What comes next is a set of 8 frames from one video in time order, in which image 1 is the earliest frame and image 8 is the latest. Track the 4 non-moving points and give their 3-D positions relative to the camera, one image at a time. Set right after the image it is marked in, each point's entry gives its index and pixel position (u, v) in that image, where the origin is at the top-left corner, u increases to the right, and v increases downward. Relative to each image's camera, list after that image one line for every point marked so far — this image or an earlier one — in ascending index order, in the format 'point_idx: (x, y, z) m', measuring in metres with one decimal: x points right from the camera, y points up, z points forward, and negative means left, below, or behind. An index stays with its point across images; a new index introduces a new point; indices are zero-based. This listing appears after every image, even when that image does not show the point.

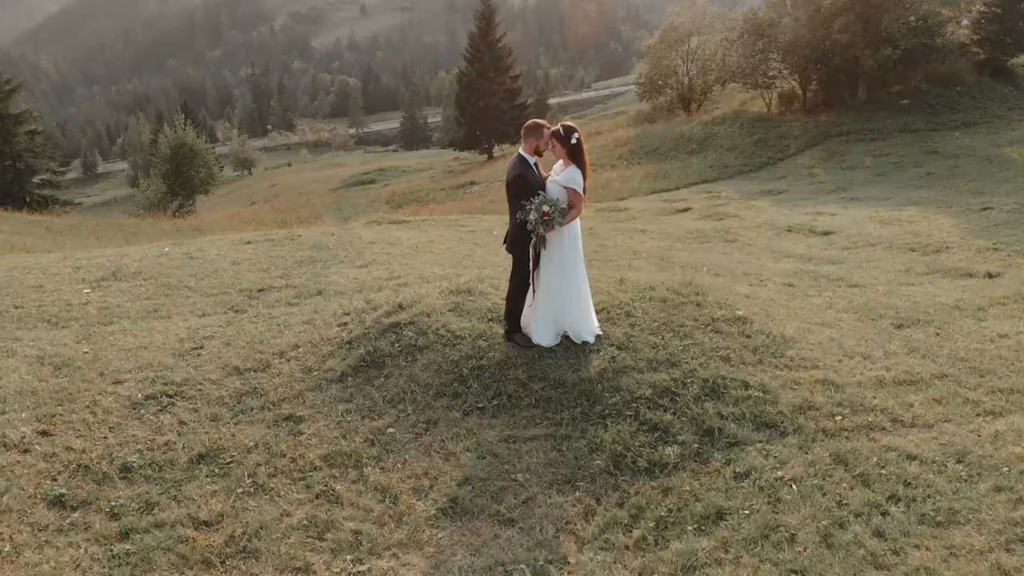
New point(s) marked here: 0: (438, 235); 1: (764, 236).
0: (-1.1, +0.8, +12.9) m
1: (+3.7, +0.8, +12.7) m
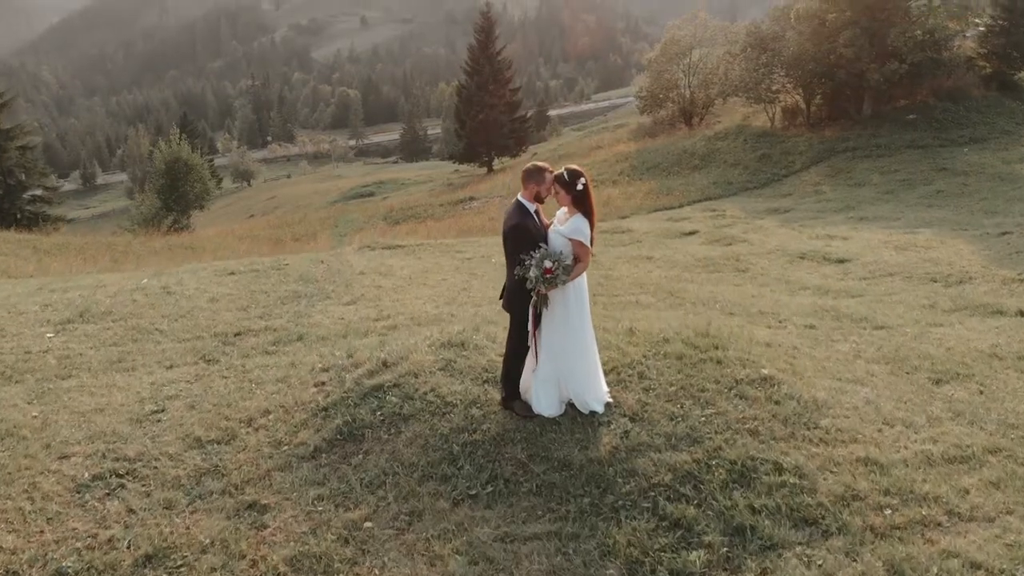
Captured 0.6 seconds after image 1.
0: (-1.1, +0.4, +12.2) m
1: (+3.7, +0.3, +12.1) m
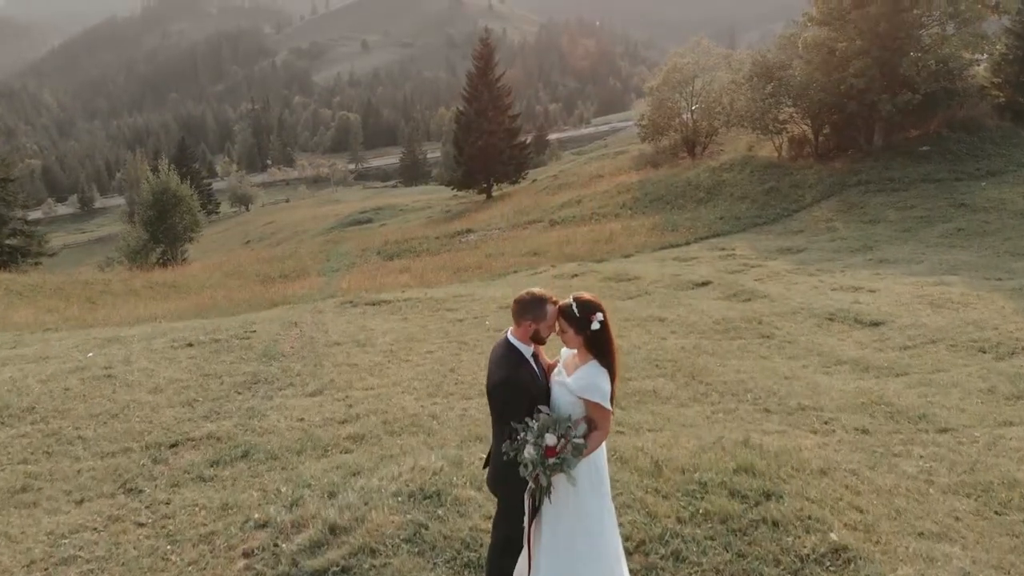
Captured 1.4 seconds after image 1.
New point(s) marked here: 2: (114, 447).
0: (-1.2, -0.5, +11.0) m
1: (+3.6, -0.5, +10.8) m
2: (-2.9, -1.1, +6.3) m
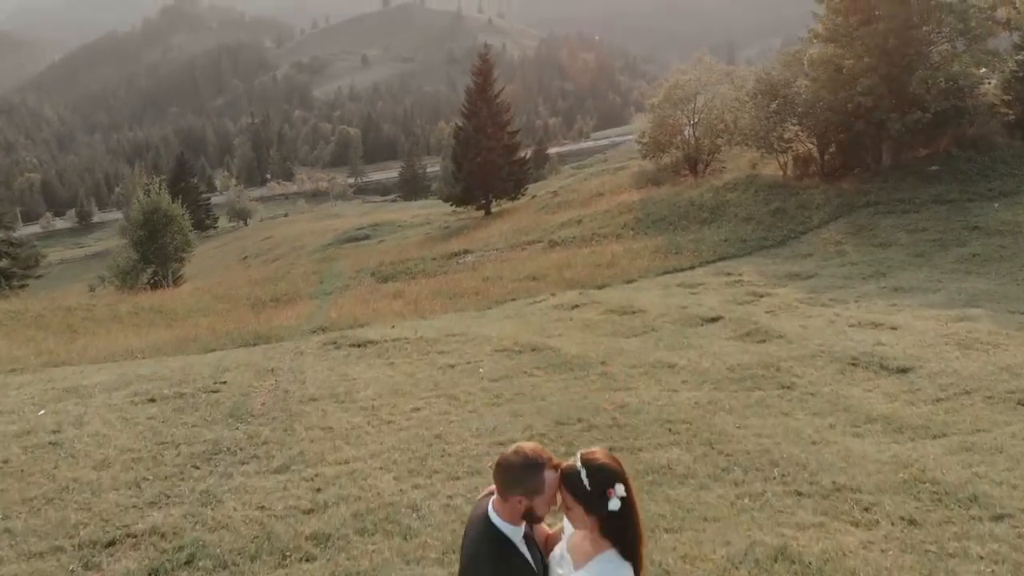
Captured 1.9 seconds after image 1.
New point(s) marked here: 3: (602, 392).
0: (-1.2, -1.0, +10.1) m
1: (+3.6, -1.0, +9.9) m
2: (-2.9, -1.6, +5.4) m
3: (+0.9, -1.1, +8.9) m
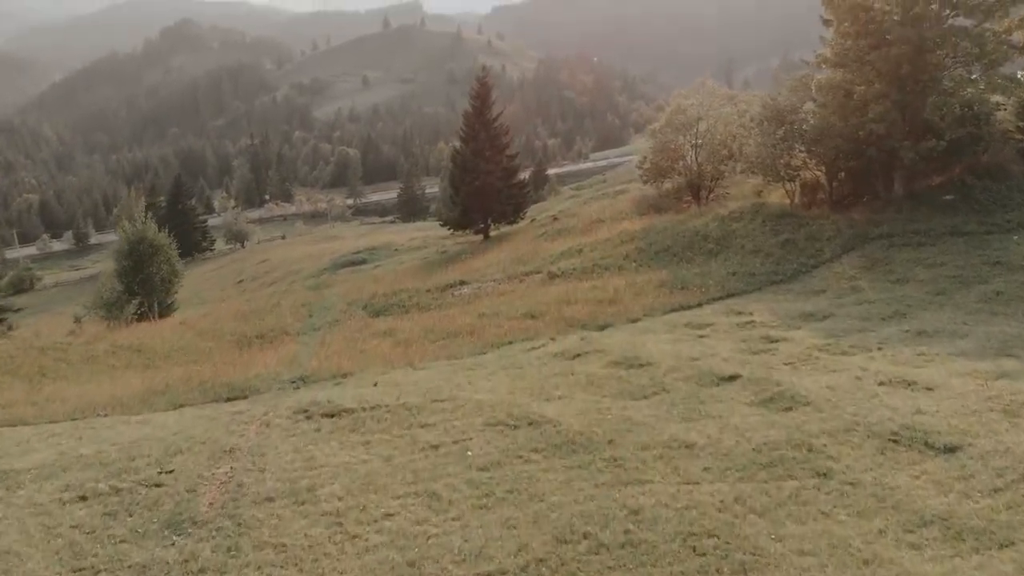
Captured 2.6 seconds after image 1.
0: (-1.3, -1.7, +8.8) m
1: (+3.5, -1.7, +8.7) m
2: (-3.0, -2.2, +4.1) m
3: (+0.9, -1.8, +7.7) m
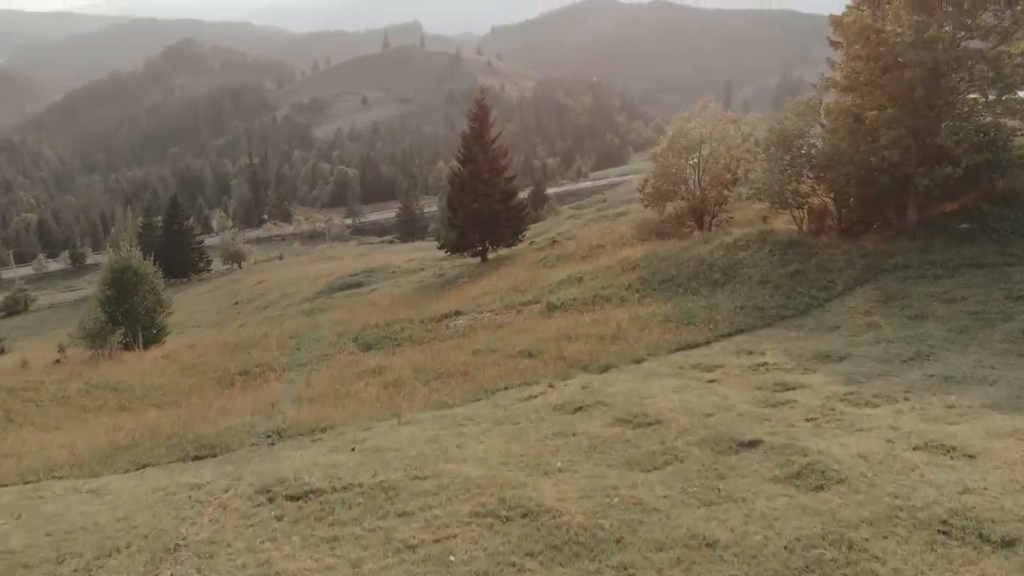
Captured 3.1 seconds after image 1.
0: (-1.4, -2.3, +7.5) m
1: (+3.5, -2.4, +7.4) m
2: (-3.1, -2.7, +2.8) m
3: (+0.8, -2.4, +6.4) m
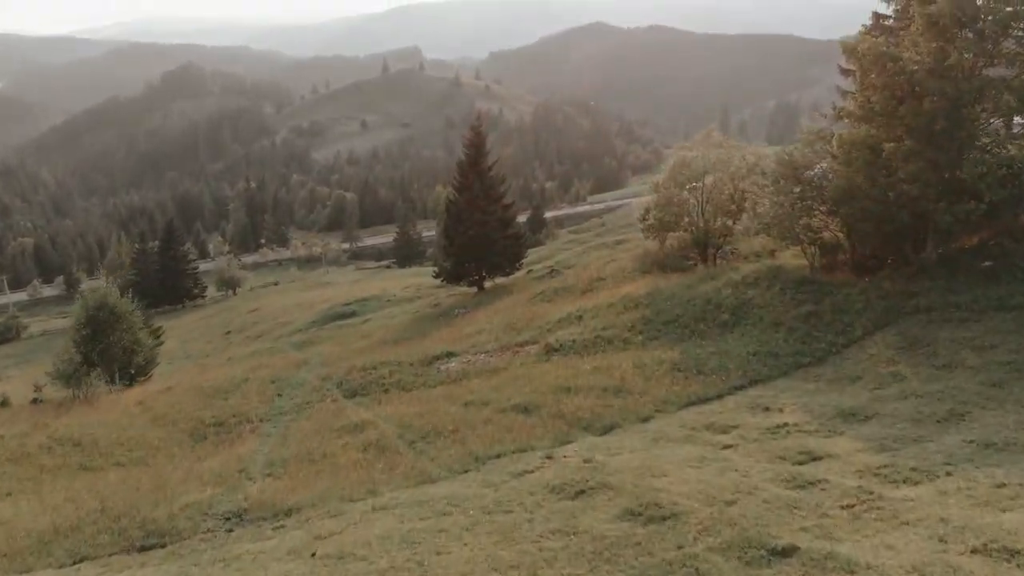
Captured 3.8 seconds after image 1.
0: (-1.5, -3.1, +5.8) m
1: (+3.3, -3.1, +5.7) m
2: (-3.2, -3.4, +1.1) m
3: (+0.7, -3.1, +4.7) m
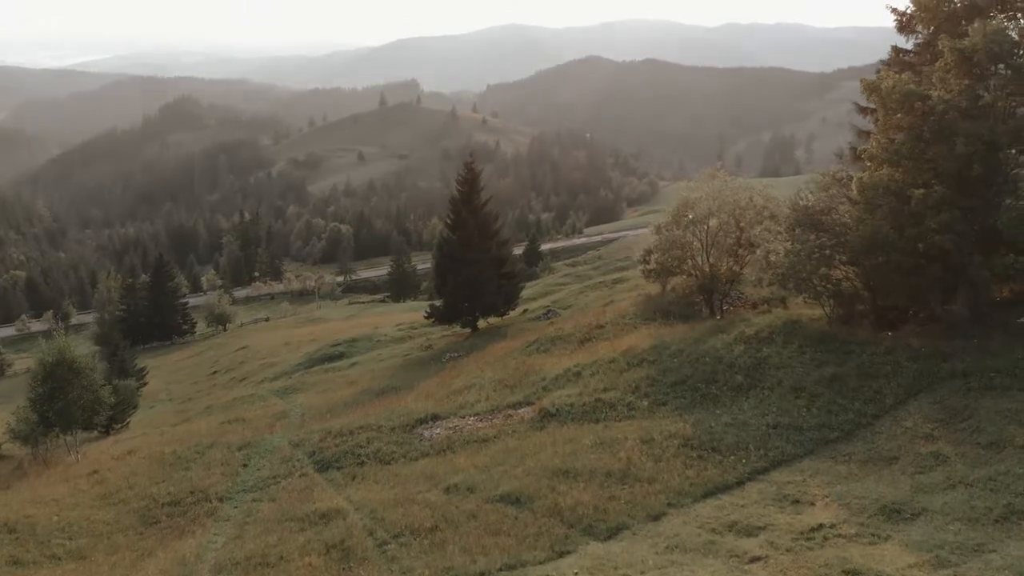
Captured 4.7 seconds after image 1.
0: (-1.6, -4.0, +3.4) m
1: (+3.2, -4.0, +3.2) m
2: (-3.3, -4.1, -1.4) m
3: (+0.5, -4.0, +2.2) m
